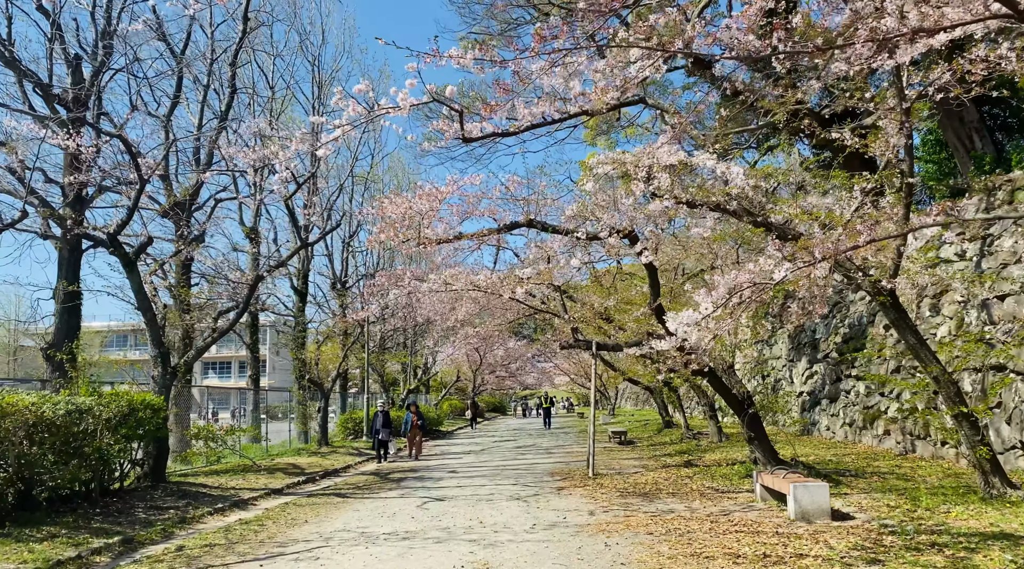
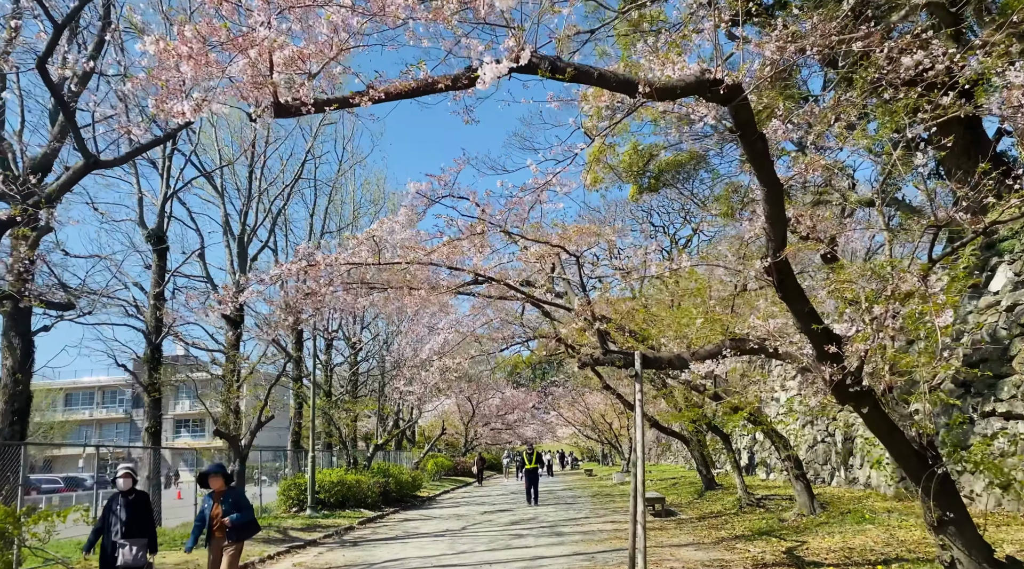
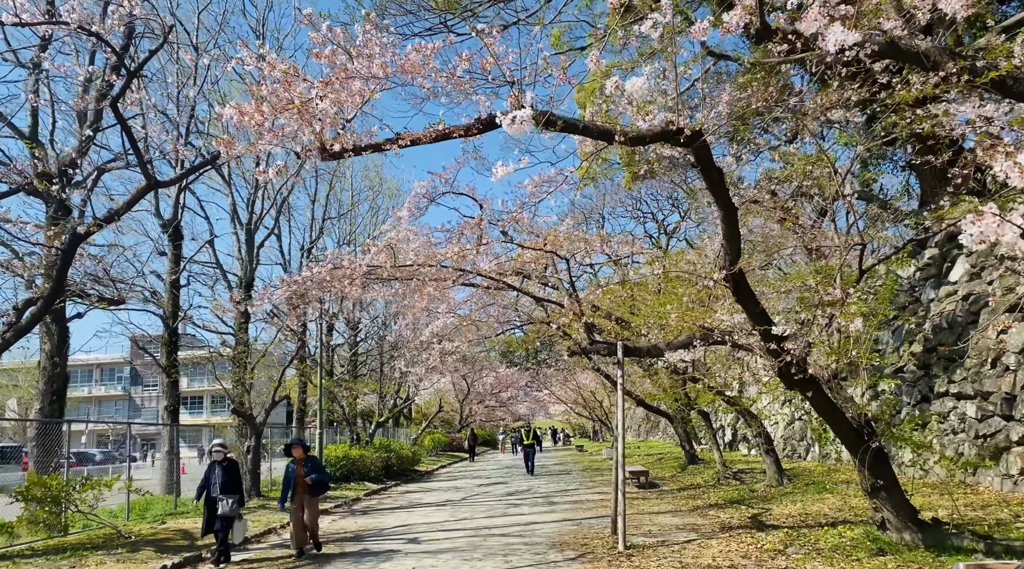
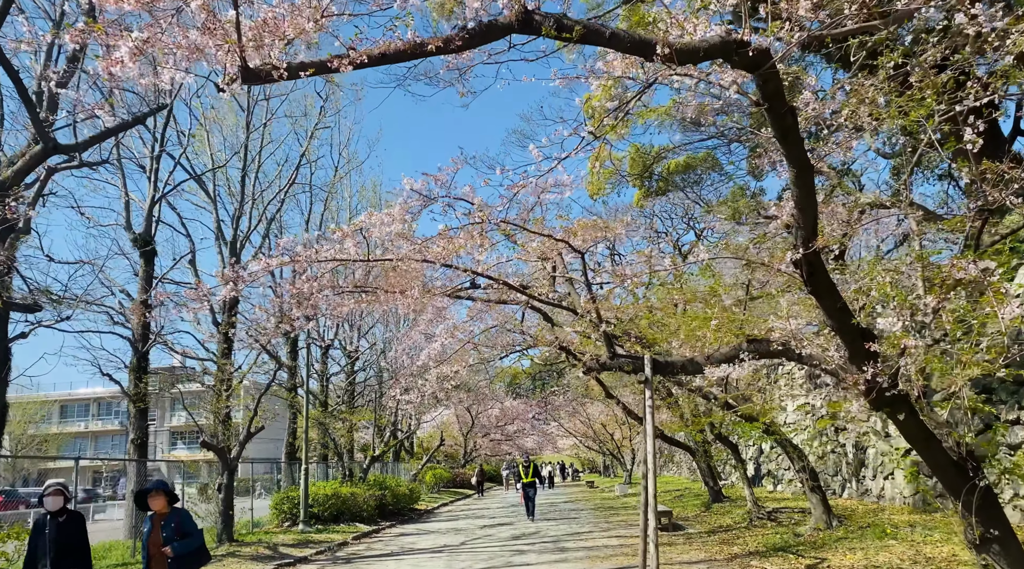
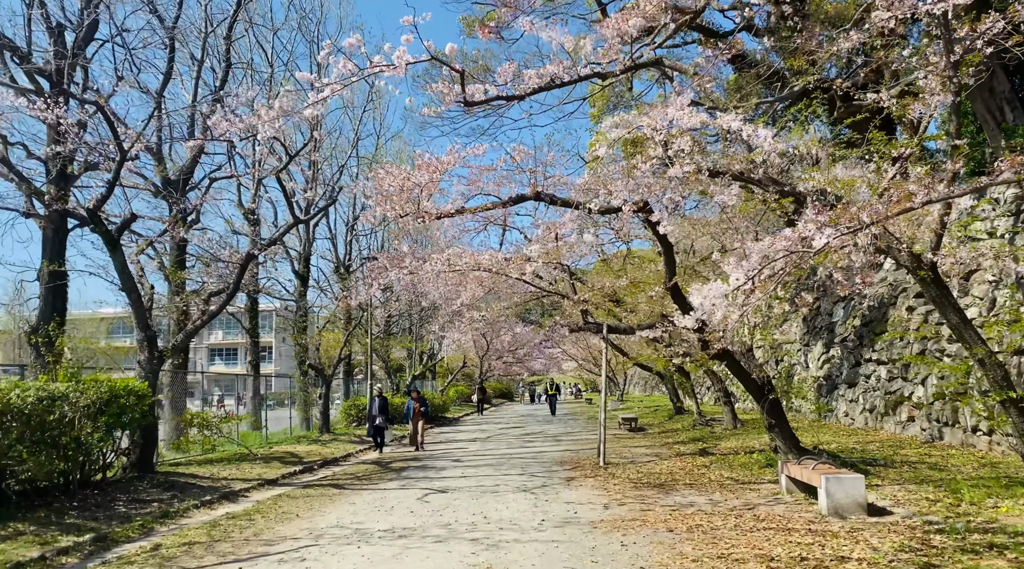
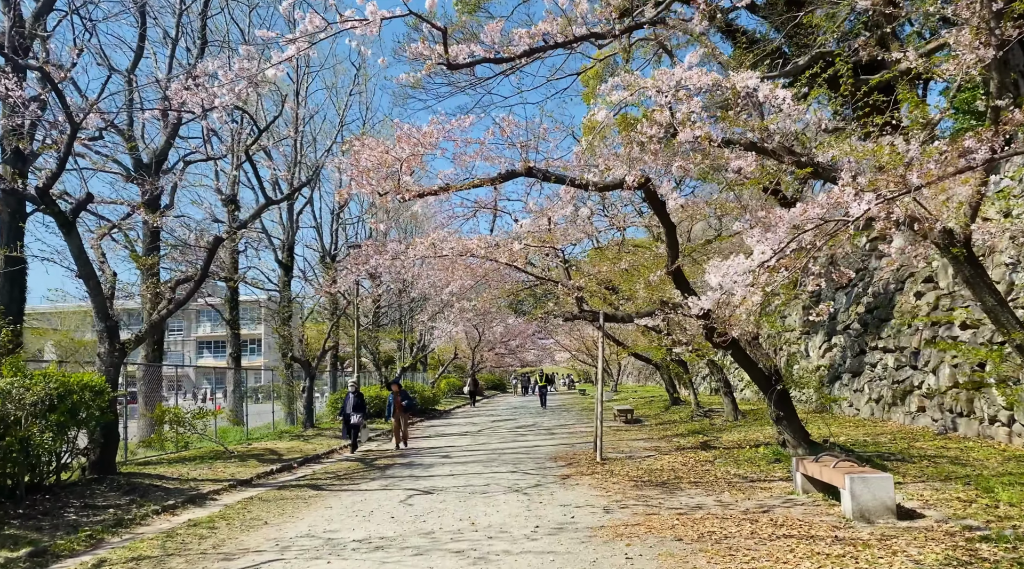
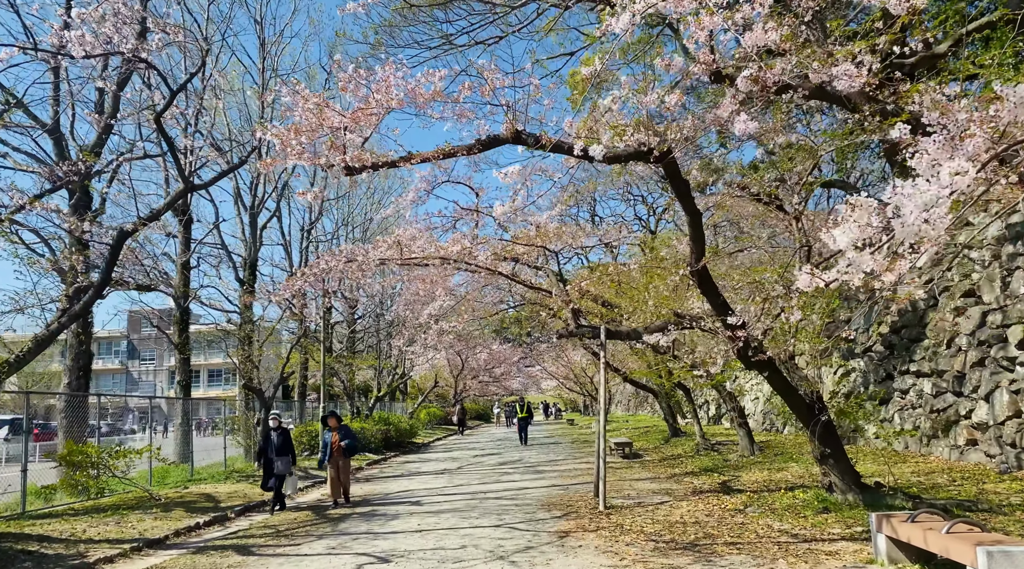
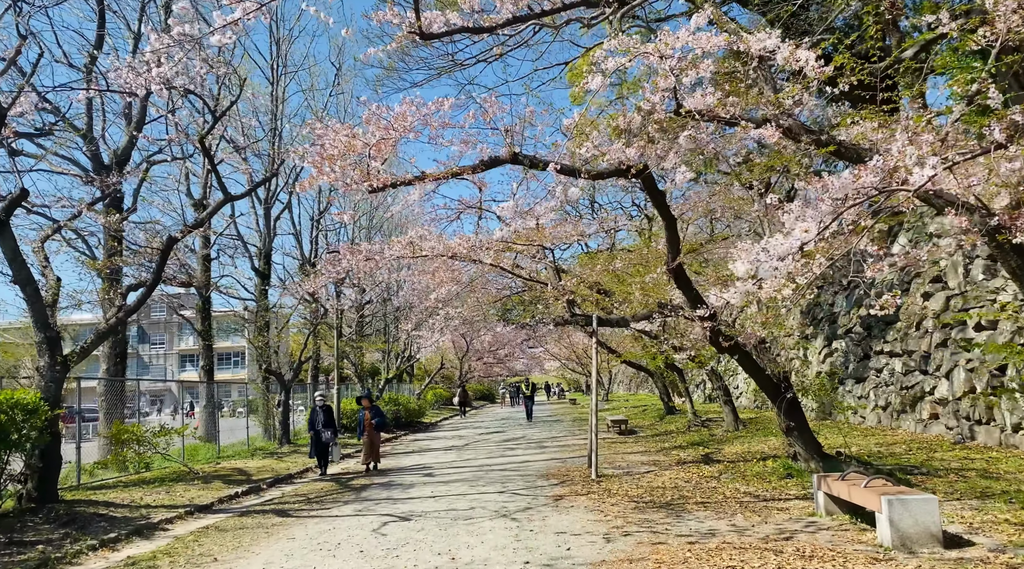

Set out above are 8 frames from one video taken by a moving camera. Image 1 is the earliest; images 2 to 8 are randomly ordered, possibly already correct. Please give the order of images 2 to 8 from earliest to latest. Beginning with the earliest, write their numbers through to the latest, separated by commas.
5, 6, 8, 7, 3, 2, 4
